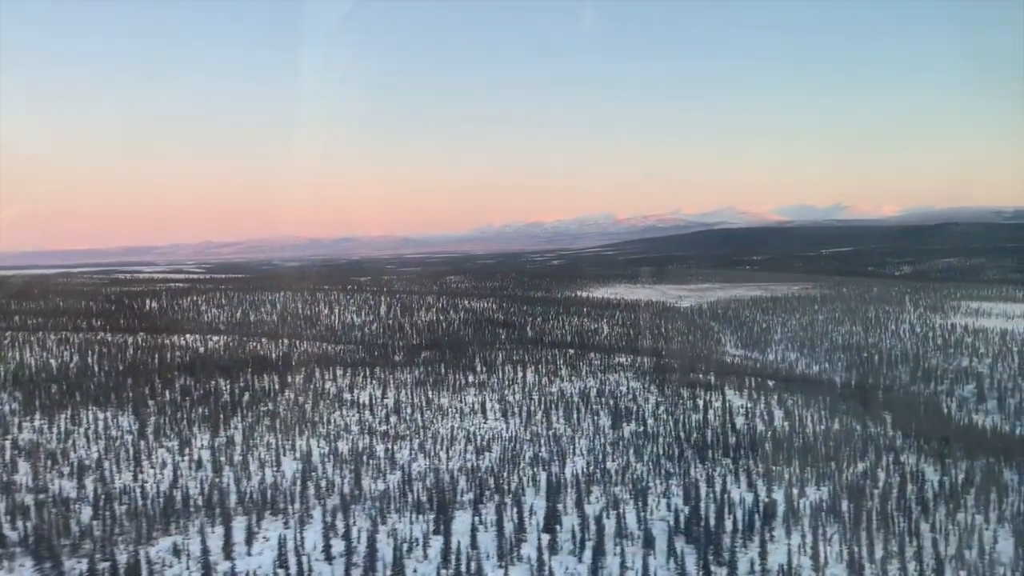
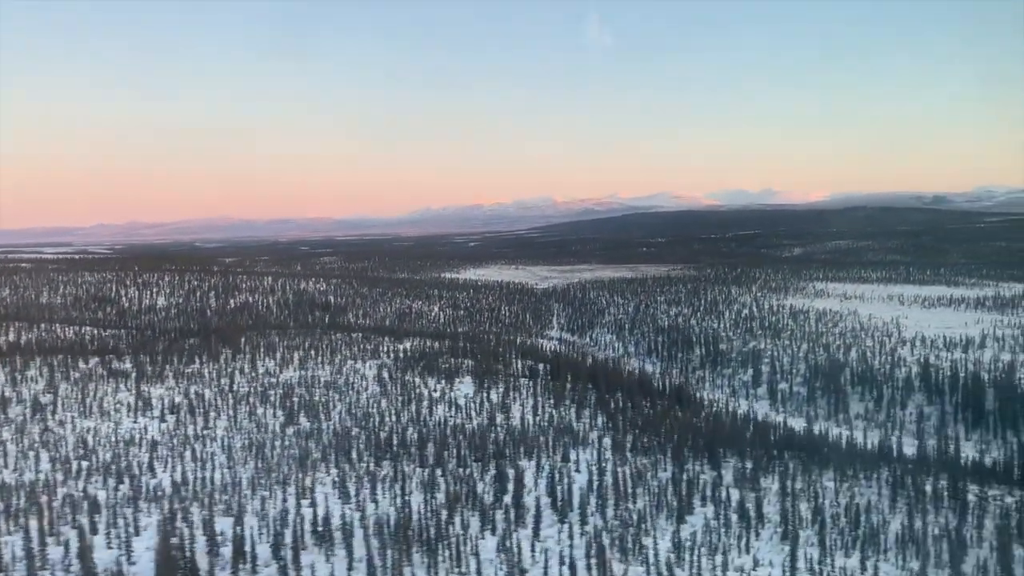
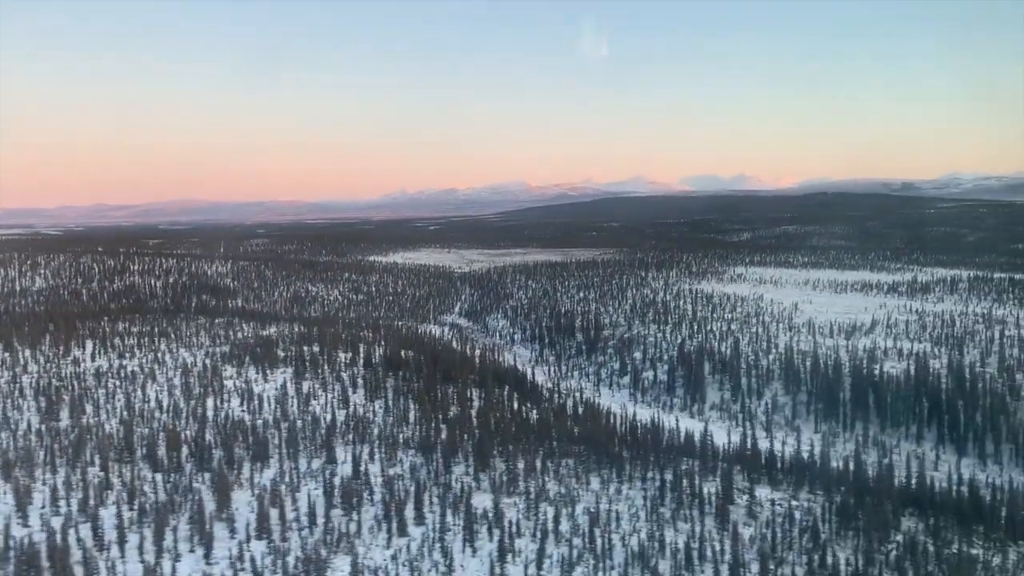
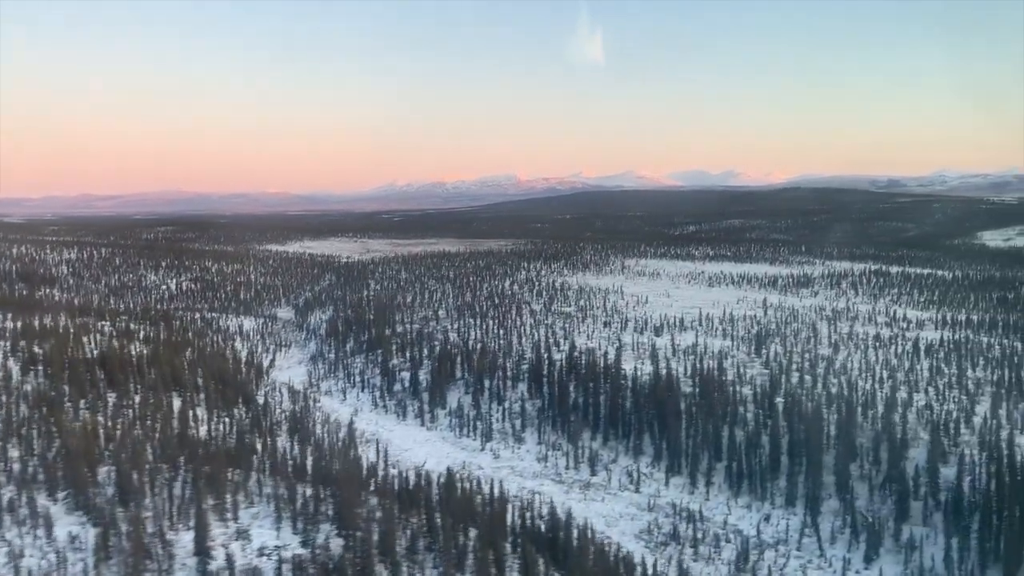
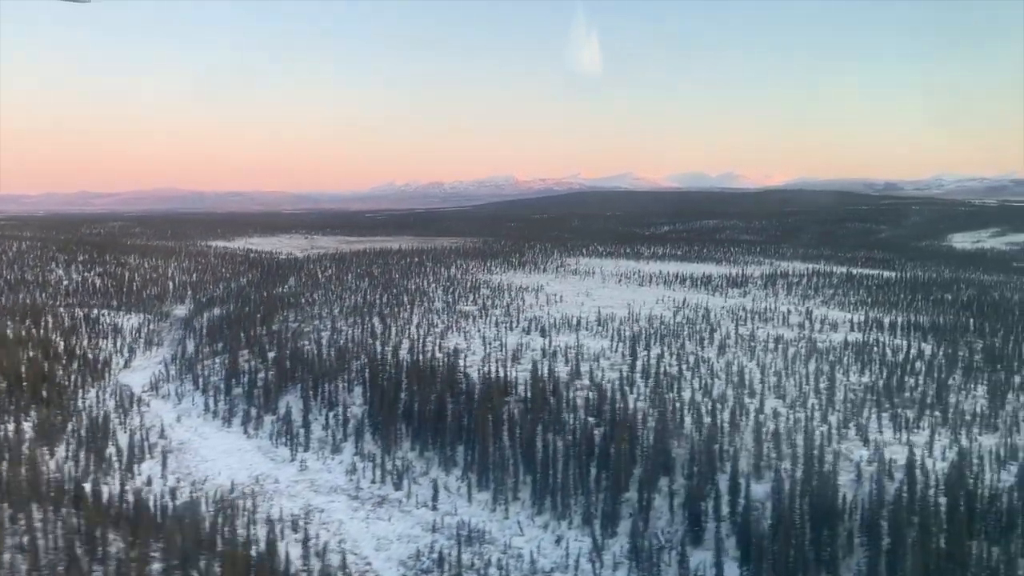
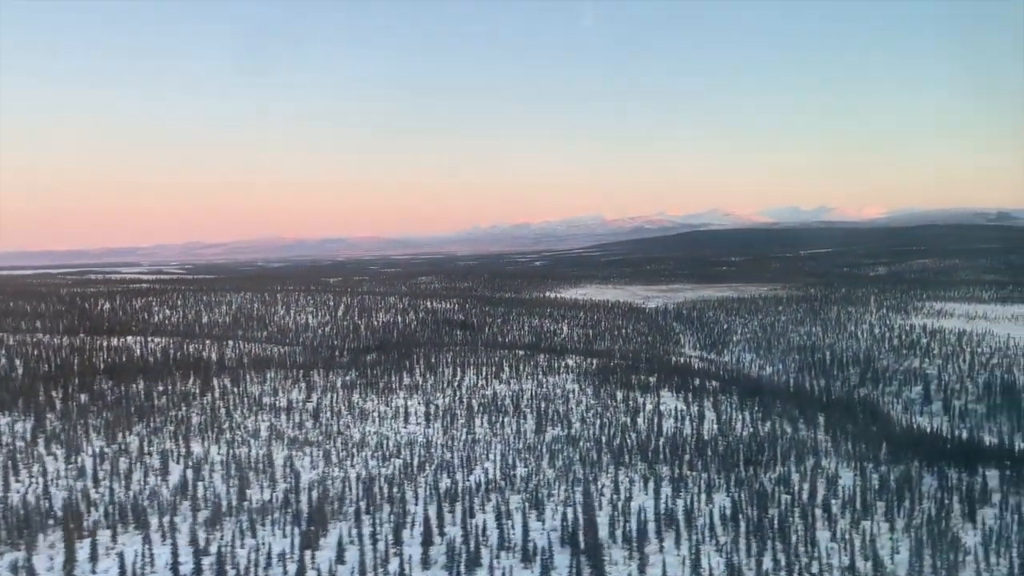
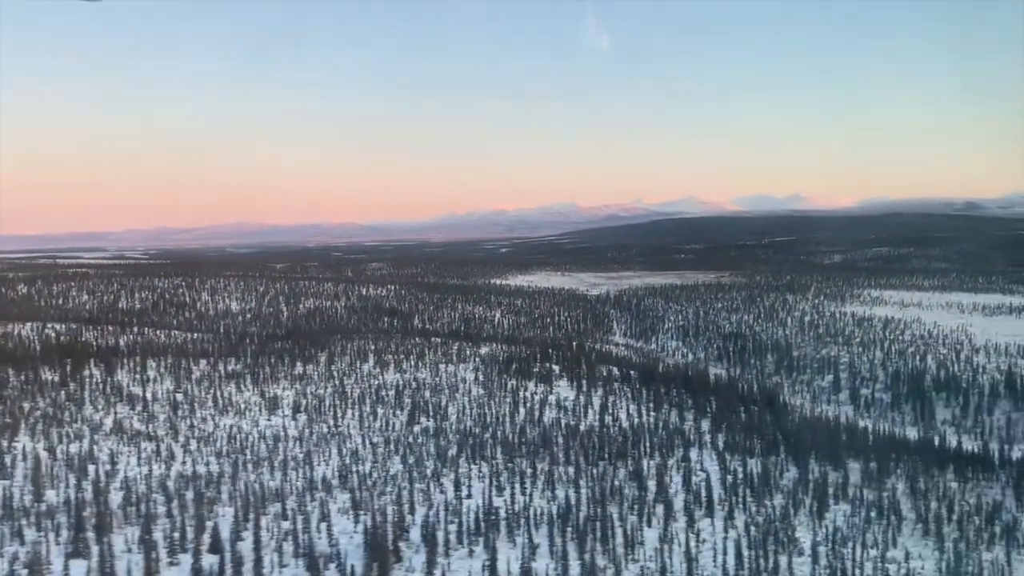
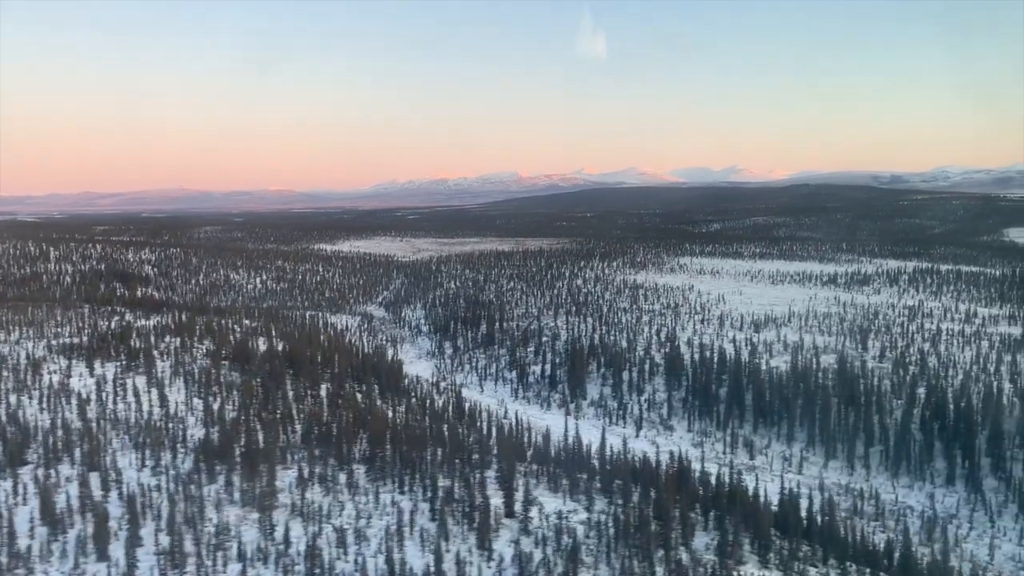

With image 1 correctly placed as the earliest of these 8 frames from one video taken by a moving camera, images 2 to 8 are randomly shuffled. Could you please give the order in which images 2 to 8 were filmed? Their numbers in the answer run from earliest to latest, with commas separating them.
6, 7, 2, 3, 8, 4, 5
